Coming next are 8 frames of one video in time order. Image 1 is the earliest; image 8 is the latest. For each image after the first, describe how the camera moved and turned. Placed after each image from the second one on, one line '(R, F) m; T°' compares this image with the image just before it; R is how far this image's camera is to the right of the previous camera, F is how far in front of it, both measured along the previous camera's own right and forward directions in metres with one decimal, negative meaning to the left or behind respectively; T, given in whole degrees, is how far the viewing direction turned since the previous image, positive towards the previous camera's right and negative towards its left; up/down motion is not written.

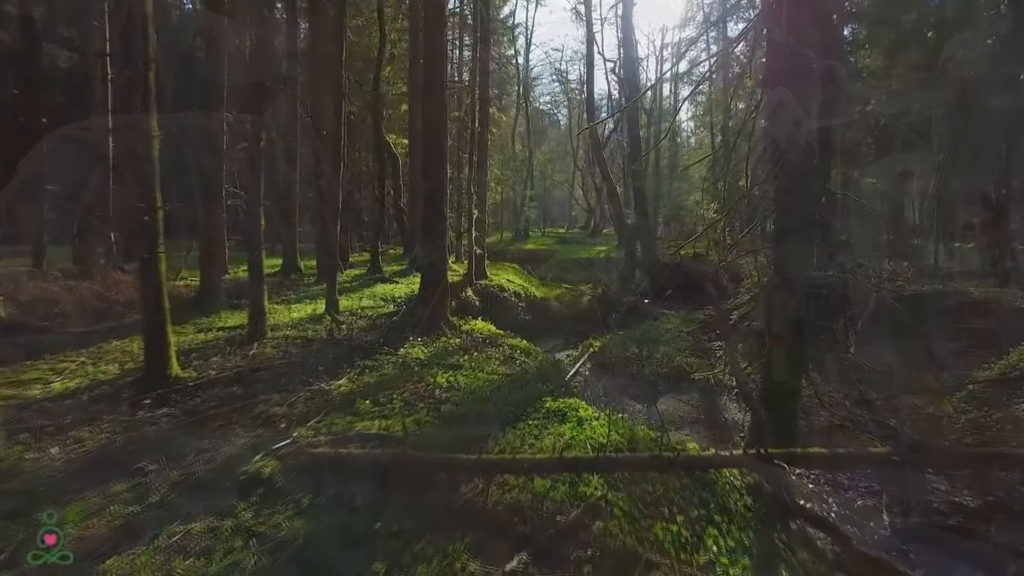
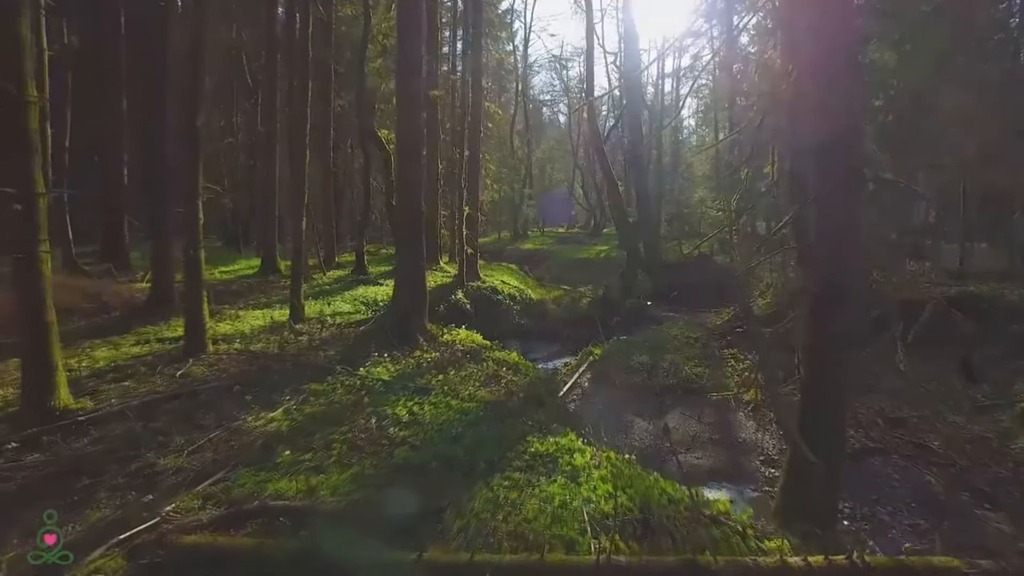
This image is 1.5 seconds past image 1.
(+0.2, +1.7) m; 0°
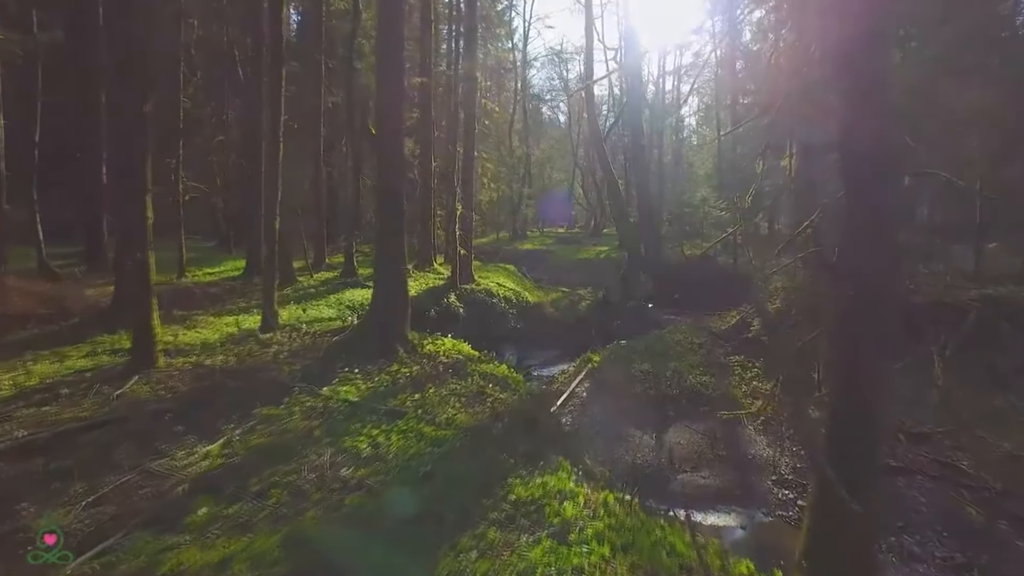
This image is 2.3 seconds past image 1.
(+0.1, +1.0) m; 0°
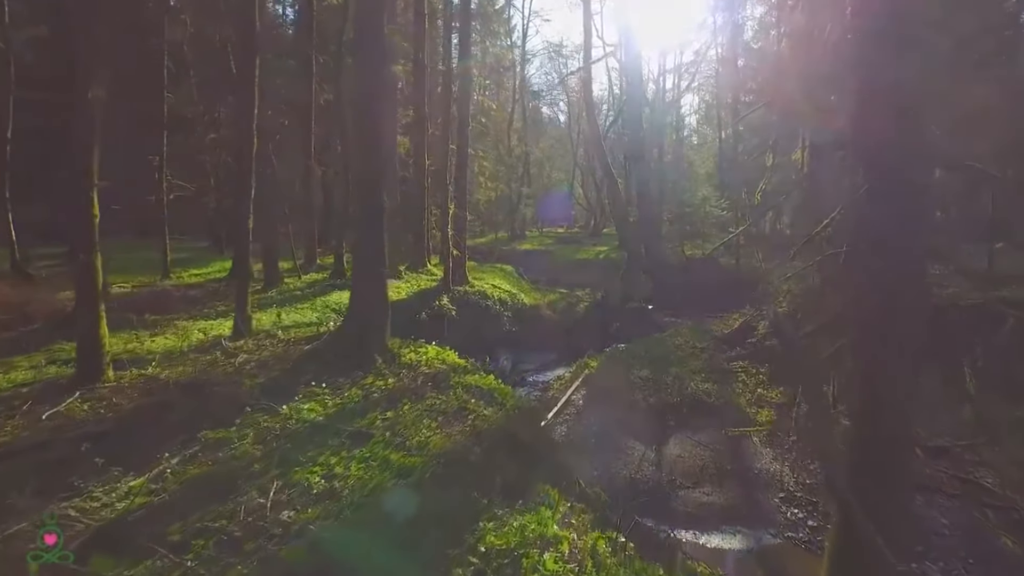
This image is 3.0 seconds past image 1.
(+0.2, +0.8) m; 0°
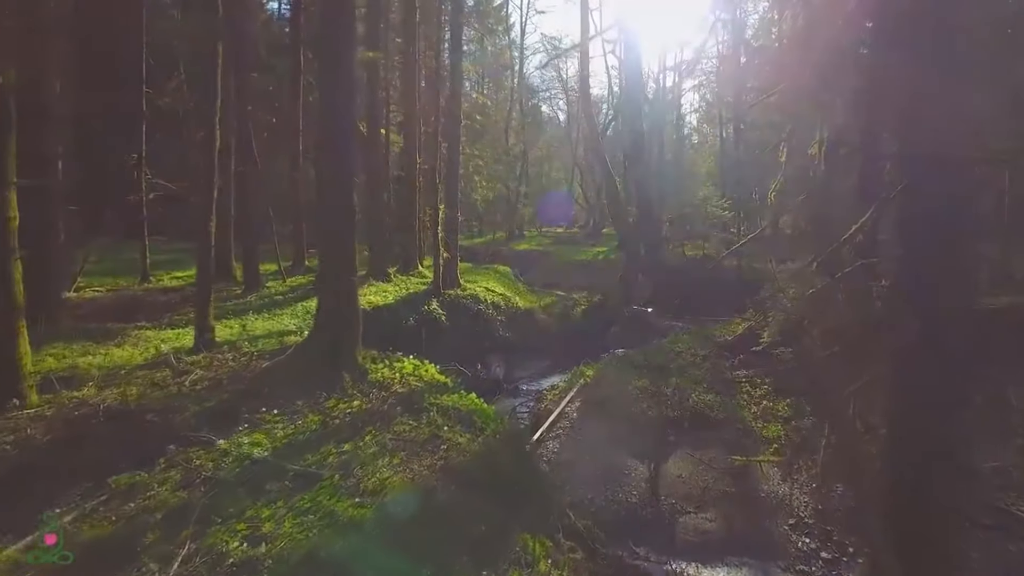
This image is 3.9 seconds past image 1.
(+0.2, +0.9) m; 0°
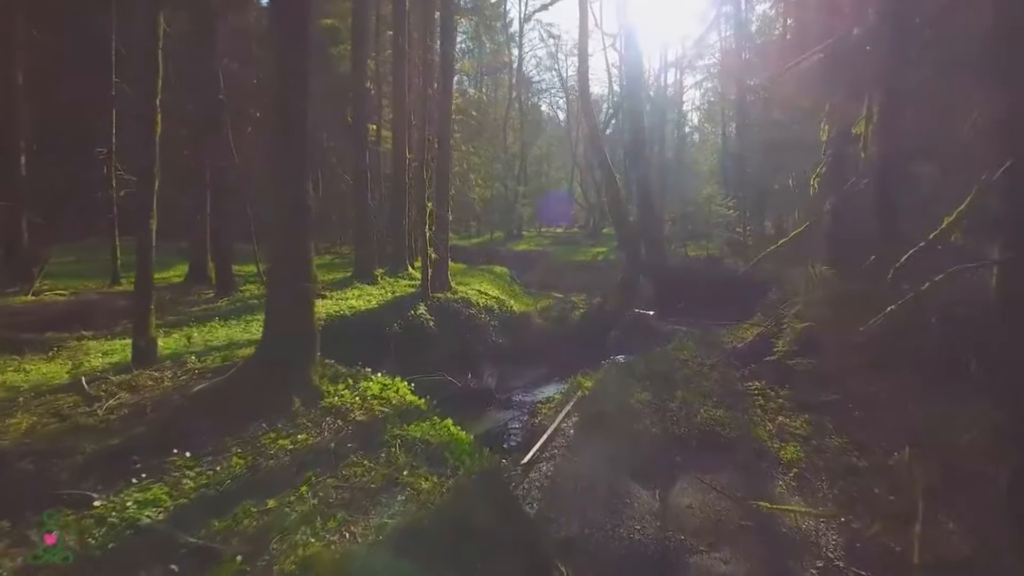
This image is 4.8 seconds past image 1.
(+0.2, +1.3) m; 0°
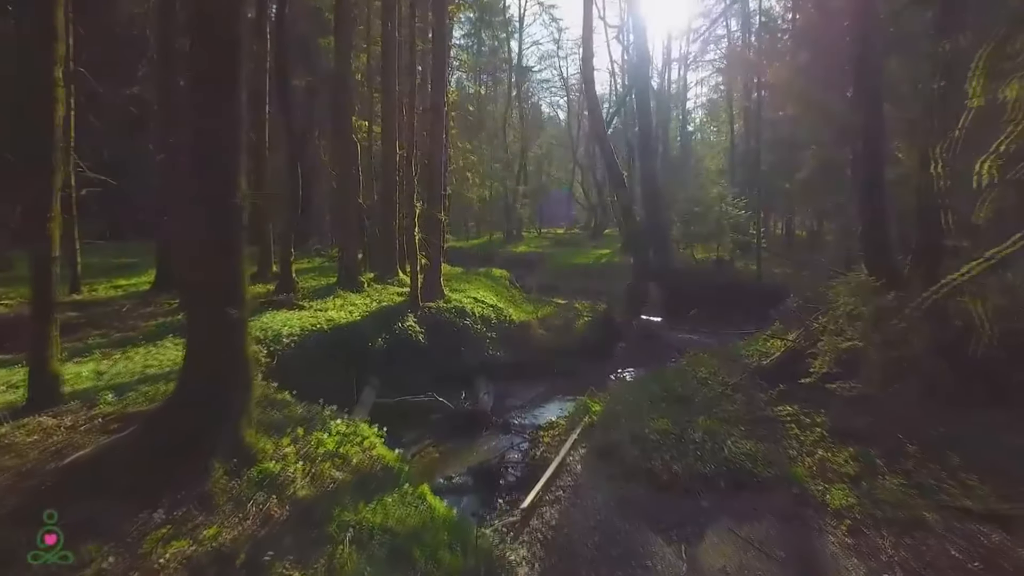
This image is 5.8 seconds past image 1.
(0.0, +1.8) m; 0°
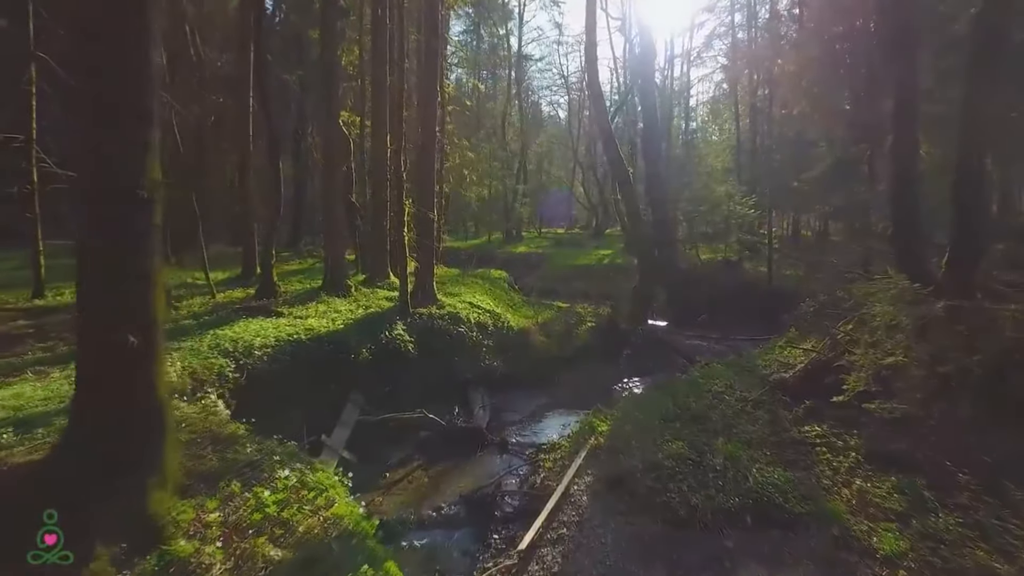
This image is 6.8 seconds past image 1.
(0.0, +1.3) m; 0°
